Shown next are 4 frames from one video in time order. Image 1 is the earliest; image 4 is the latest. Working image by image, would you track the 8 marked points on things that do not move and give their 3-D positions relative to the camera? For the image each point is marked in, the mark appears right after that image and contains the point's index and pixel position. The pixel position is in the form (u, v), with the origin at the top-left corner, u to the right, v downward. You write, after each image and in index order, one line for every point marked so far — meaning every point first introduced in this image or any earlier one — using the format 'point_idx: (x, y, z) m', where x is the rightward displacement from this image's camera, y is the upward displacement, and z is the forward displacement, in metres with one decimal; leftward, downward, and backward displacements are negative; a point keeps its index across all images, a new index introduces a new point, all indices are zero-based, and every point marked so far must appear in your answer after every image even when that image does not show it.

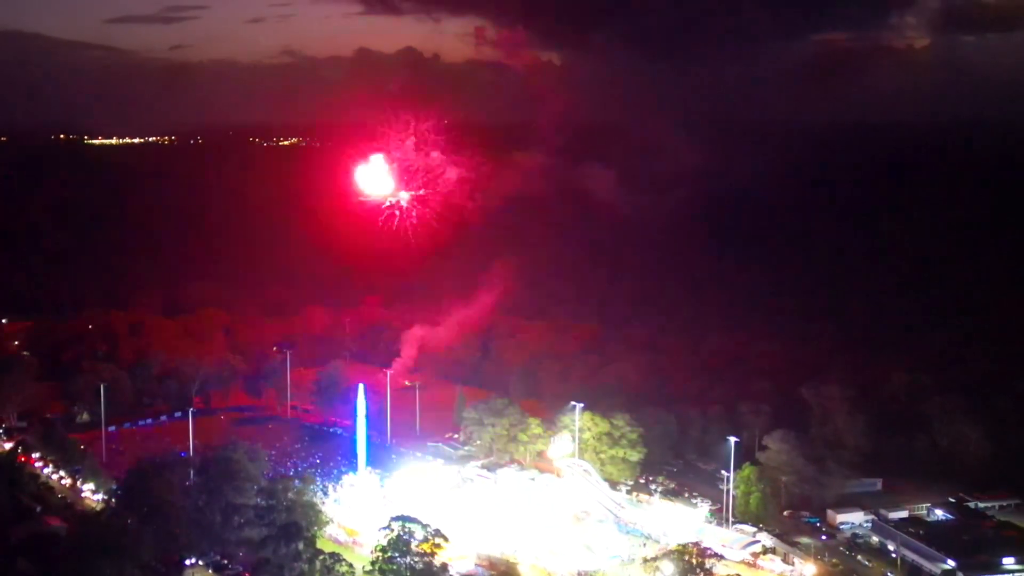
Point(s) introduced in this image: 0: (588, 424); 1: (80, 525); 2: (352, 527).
0: (+1.6, -2.8, +18.0) m
1: (-6.2, -3.4, +12.3) m
2: (-2.7, -4.0, +14.6) m
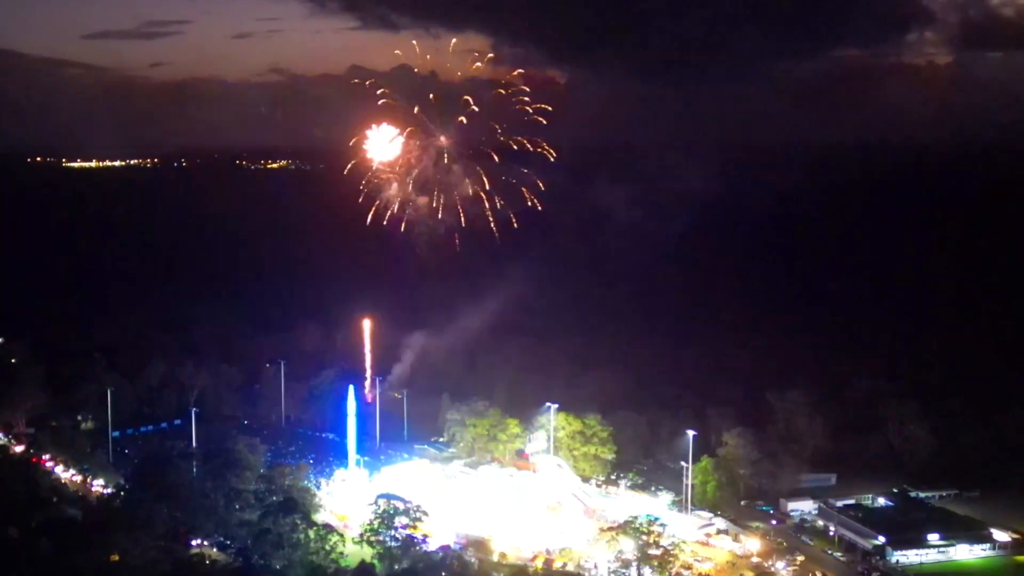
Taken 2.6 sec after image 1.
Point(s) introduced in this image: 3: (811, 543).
0: (+1.1, -3.0, +19.5) m
1: (-6.6, -3.5, +13.7) m
2: (-3.1, -4.1, +16.0) m
3: (+5.3, -4.5, +15.5) m
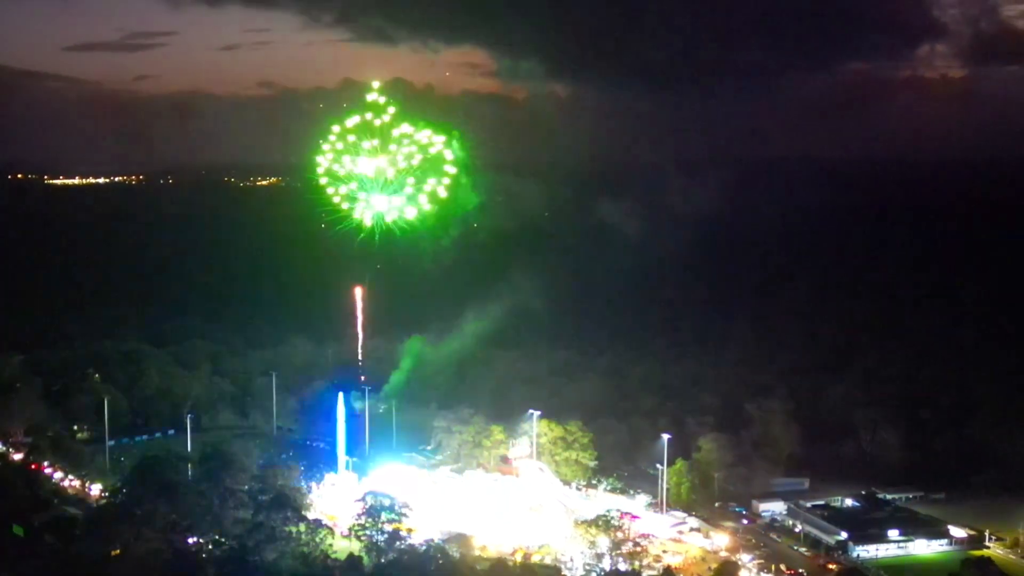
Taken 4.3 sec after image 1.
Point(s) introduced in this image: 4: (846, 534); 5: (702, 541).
0: (+0.8, -3.3, +20.3) m
1: (-6.9, -3.7, +14.4) m
2: (-3.5, -4.3, +16.7) m
3: (+5.0, -4.7, +16.3) m
4: (+6.1, -4.5, +15.9) m
5: (+3.4, -4.5, +15.5) m
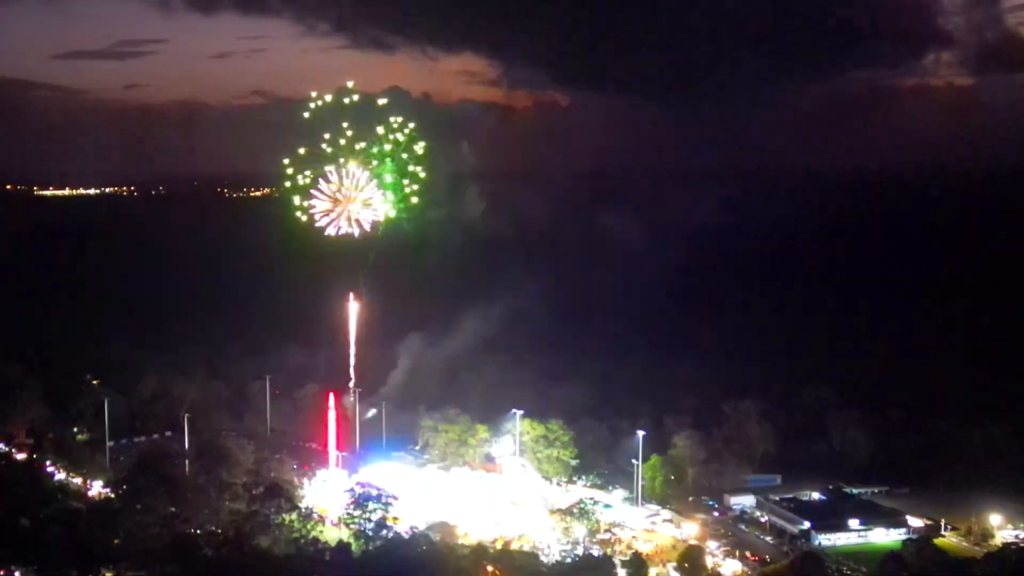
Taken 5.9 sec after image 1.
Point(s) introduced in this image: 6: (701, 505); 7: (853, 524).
0: (+0.4, -3.4, +21.2) m
1: (-7.2, -3.8, +15.2) m
2: (-3.8, -4.4, +17.6) m
3: (+4.7, -4.8, +17.2) m
4: (+5.7, -4.6, +16.8) m
5: (+3.0, -4.6, +16.4) m
6: (+4.1, -4.7, +19.0) m
7: (+6.6, -4.6, +16.9) m
